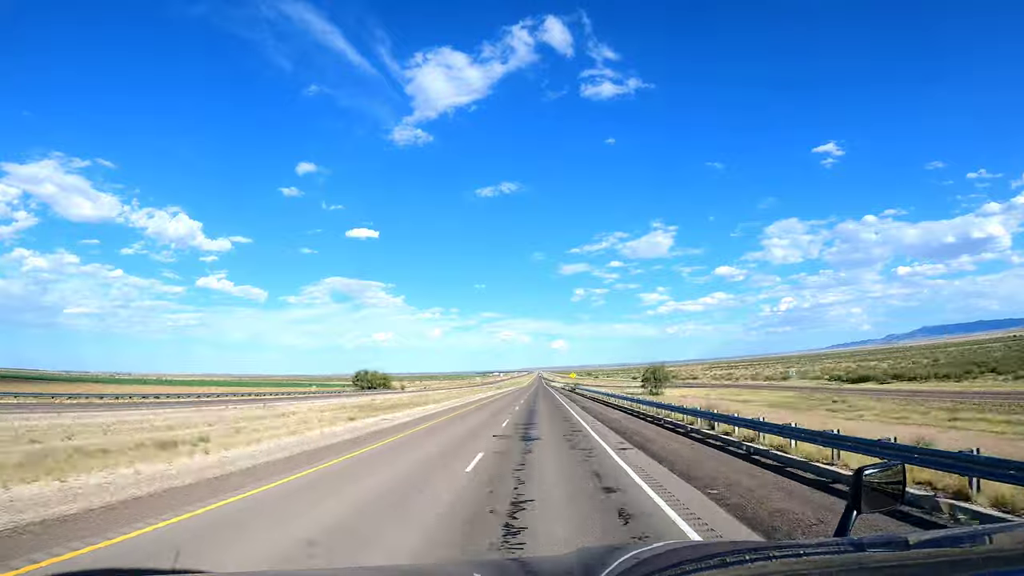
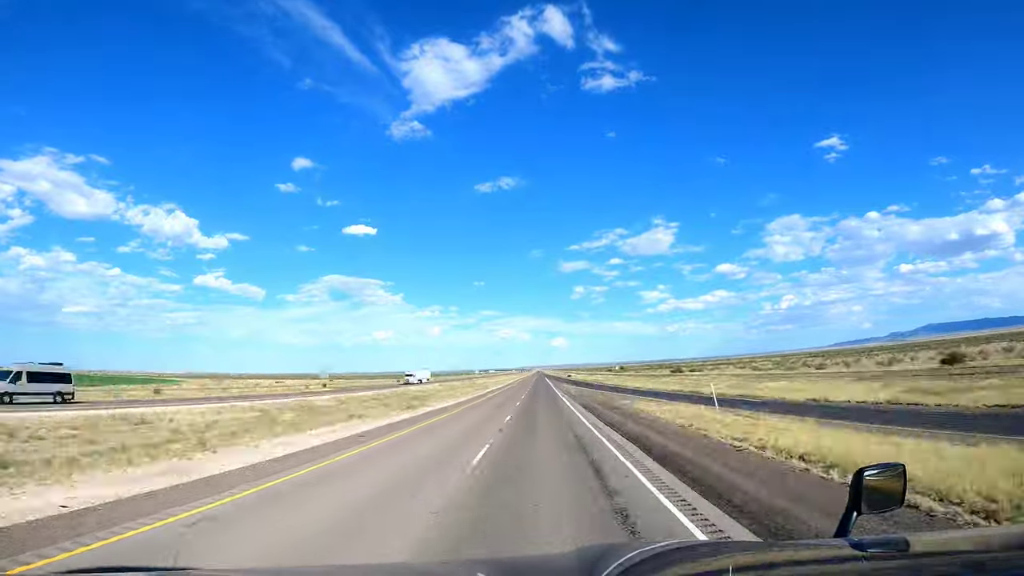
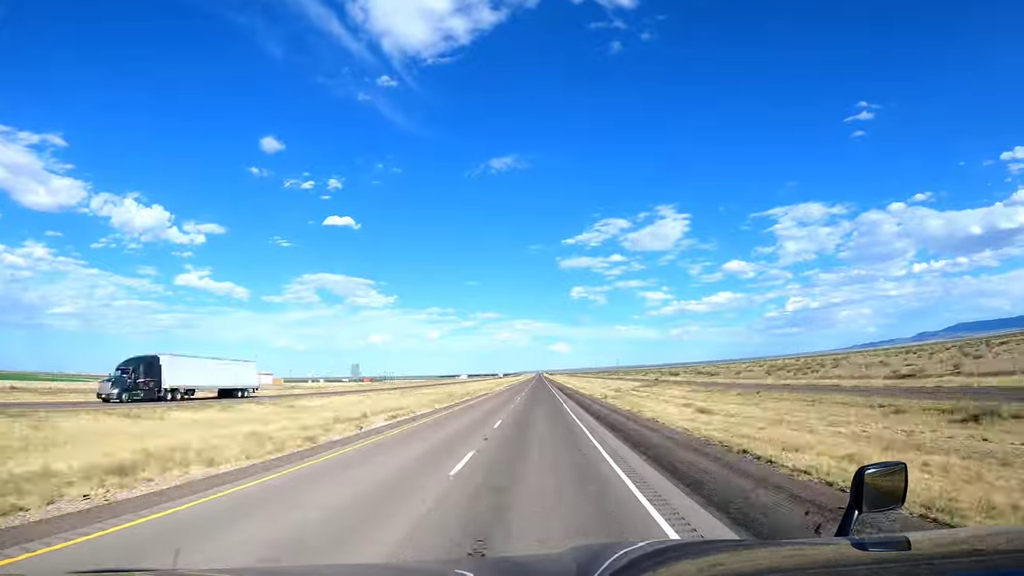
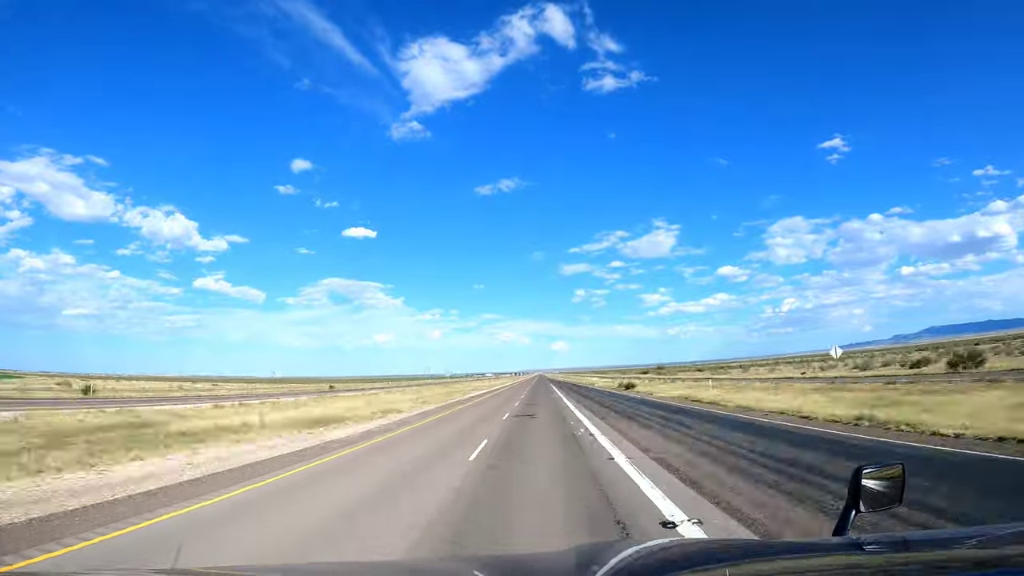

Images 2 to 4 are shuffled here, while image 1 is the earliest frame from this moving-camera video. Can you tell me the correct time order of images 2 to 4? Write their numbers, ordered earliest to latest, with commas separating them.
2, 4, 3
